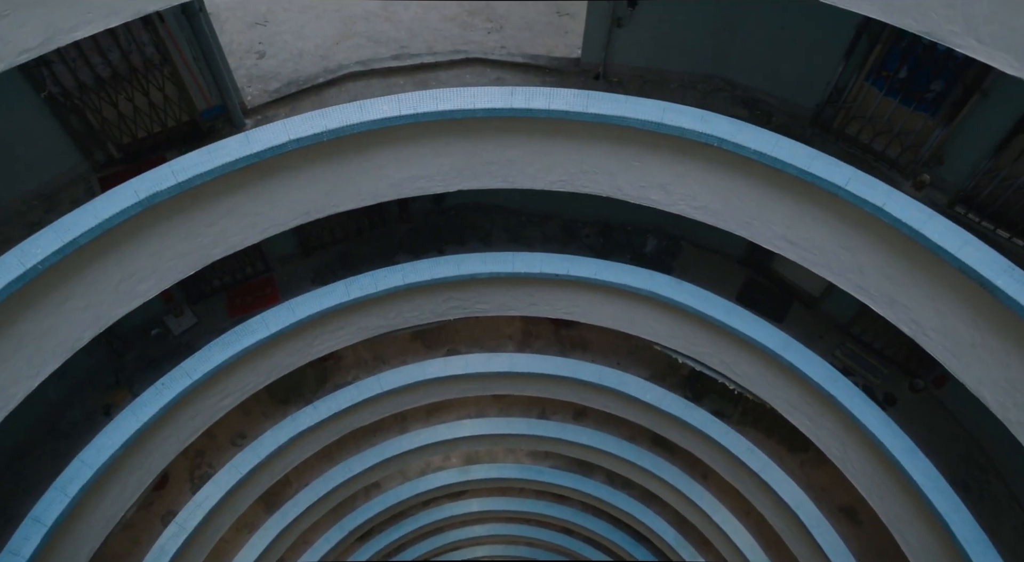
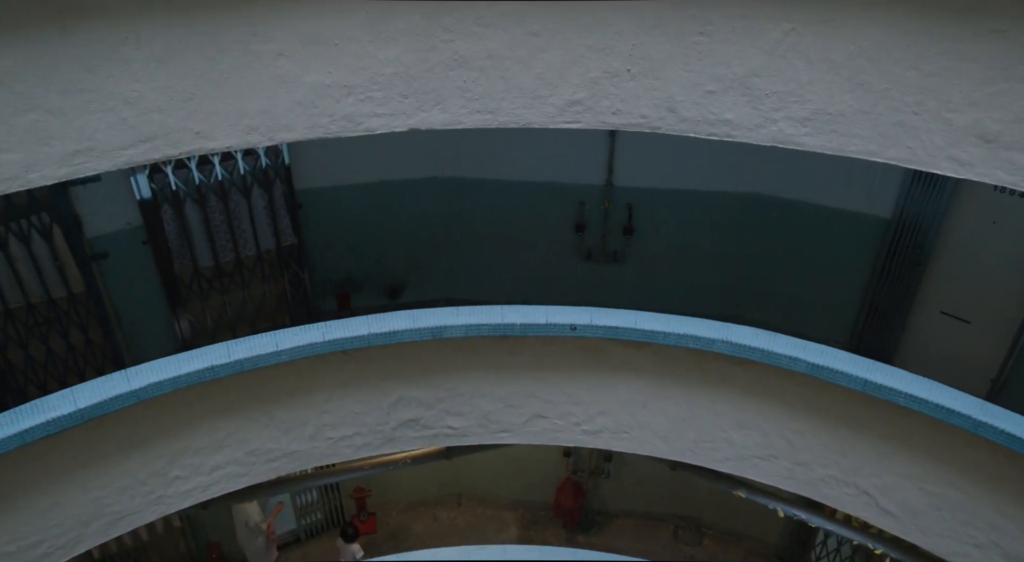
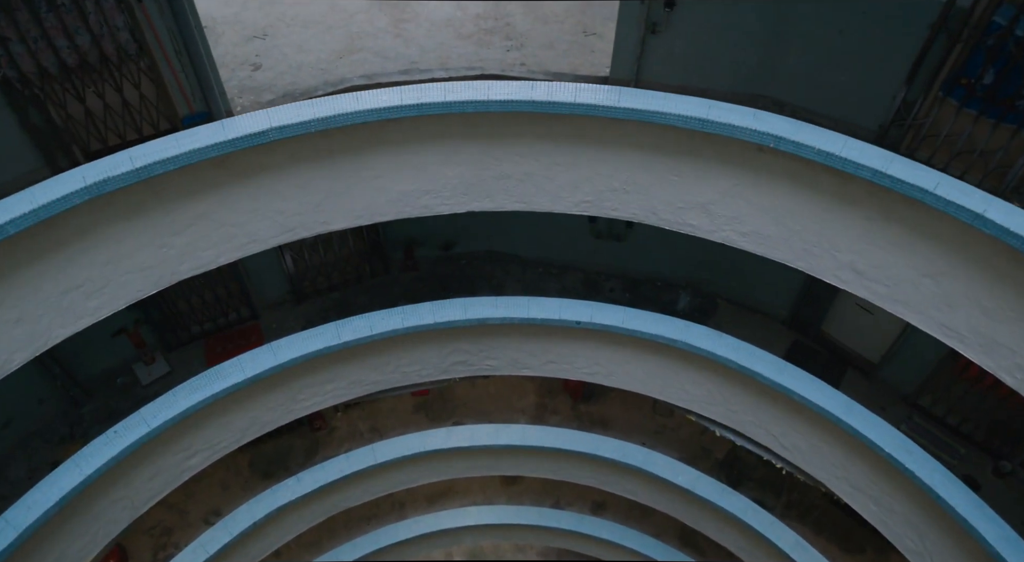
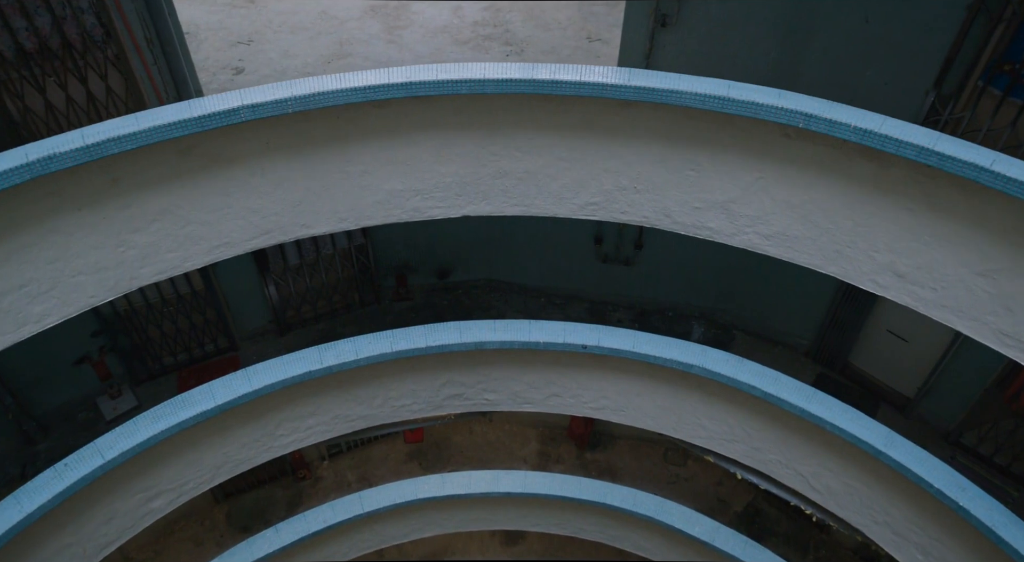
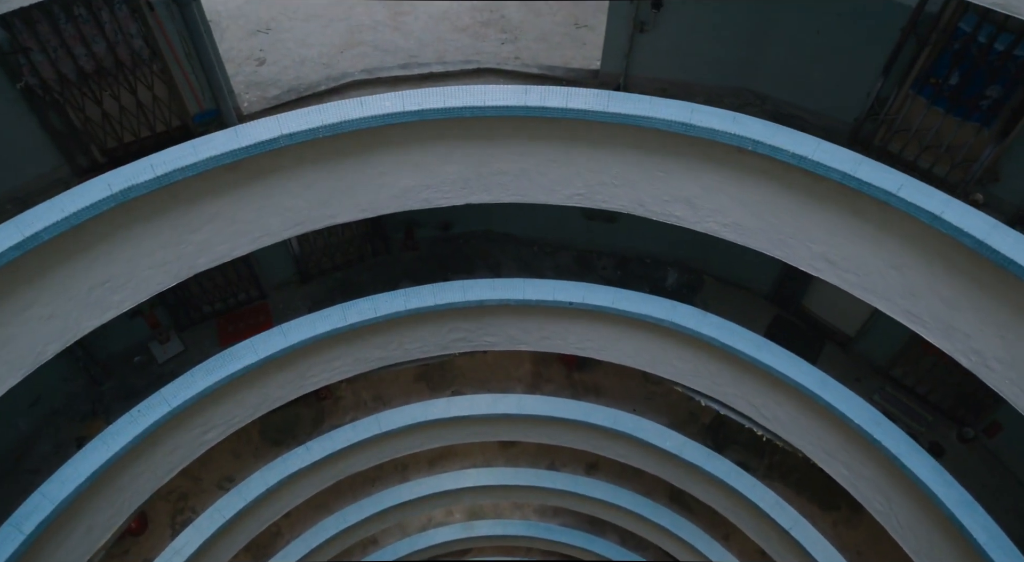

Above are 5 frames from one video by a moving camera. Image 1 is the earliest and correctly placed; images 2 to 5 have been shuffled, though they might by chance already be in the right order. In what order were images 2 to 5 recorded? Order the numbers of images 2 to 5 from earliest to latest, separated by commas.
5, 3, 4, 2
